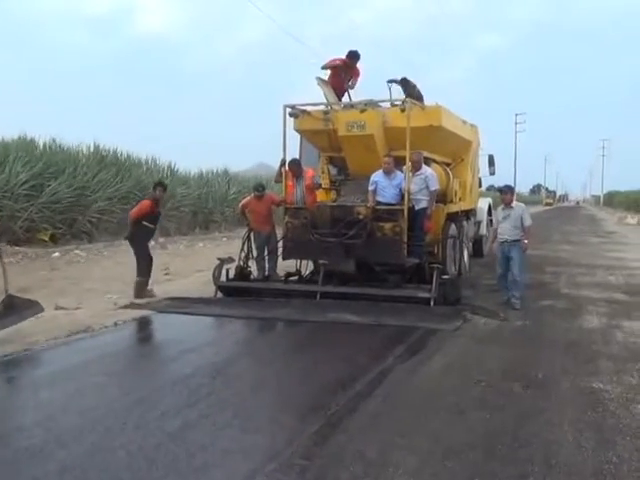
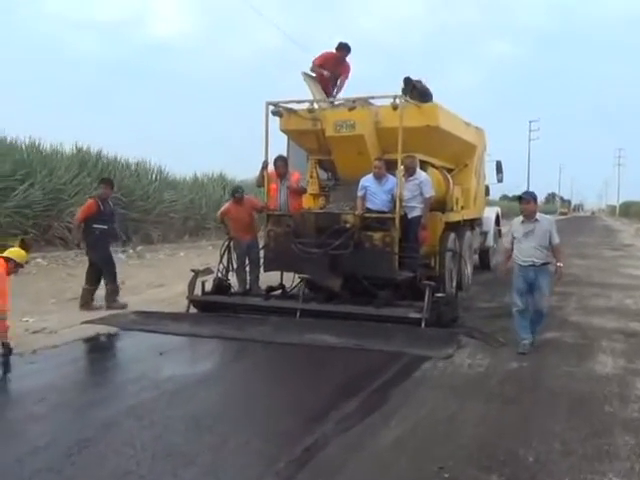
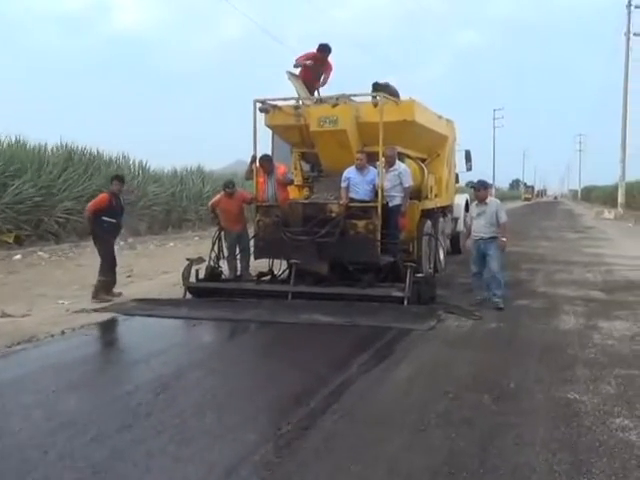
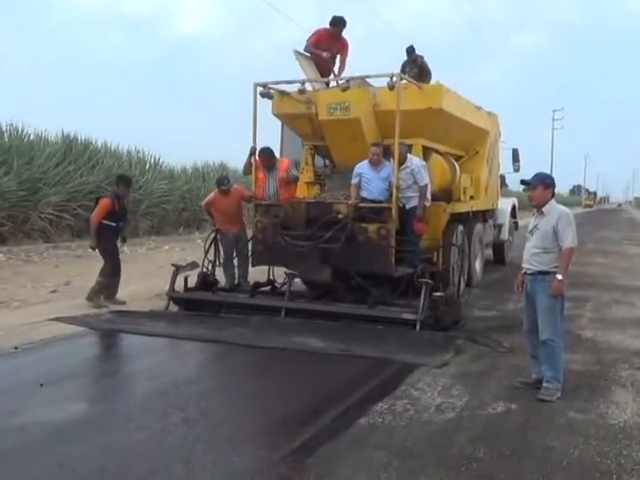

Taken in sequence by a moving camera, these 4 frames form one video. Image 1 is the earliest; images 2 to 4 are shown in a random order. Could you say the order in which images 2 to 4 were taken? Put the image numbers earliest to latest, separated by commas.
3, 2, 4
